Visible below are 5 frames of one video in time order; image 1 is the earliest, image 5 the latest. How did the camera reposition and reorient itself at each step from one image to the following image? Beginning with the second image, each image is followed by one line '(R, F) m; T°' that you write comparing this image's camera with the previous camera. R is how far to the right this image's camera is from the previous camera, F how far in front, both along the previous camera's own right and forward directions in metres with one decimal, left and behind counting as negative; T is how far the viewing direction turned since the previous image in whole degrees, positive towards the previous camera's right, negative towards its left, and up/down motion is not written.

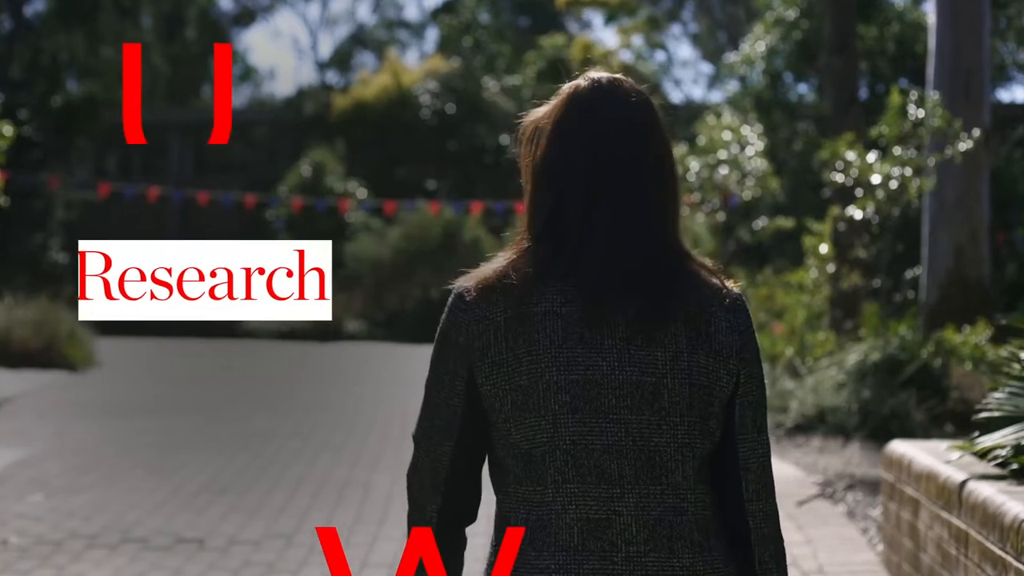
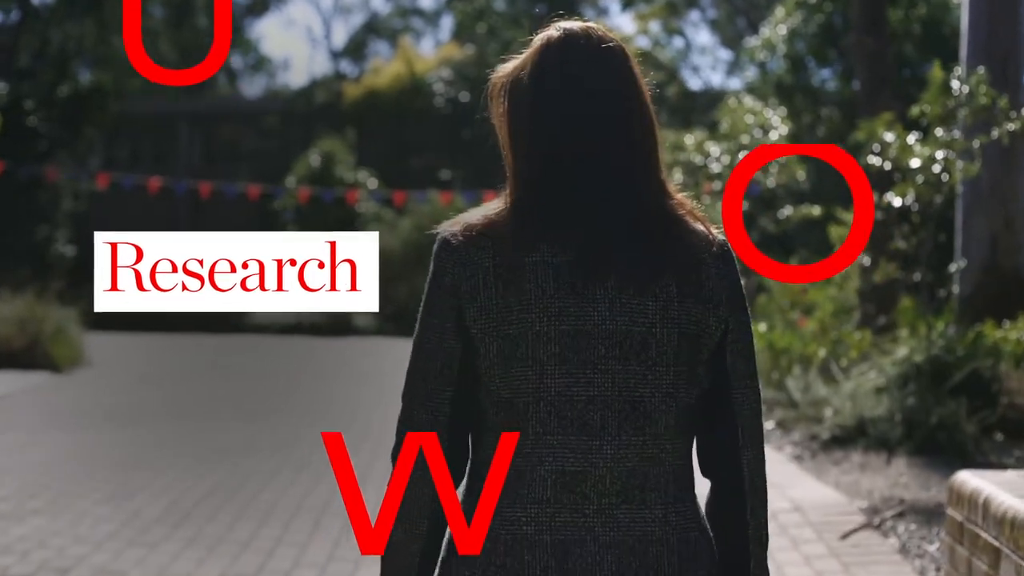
(+0.1, +0.7) m; -1°
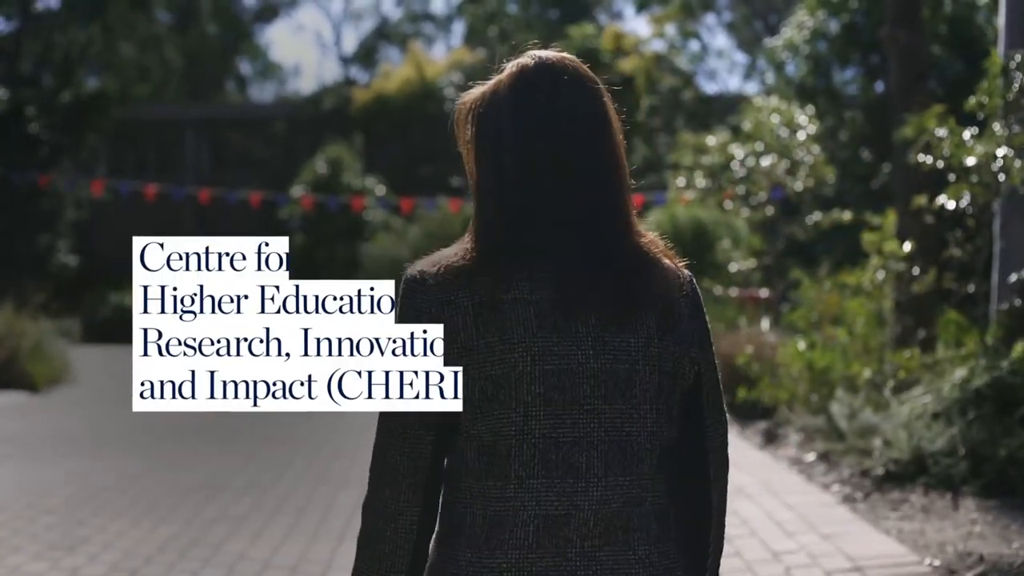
(0.0, +0.8) m; -1°
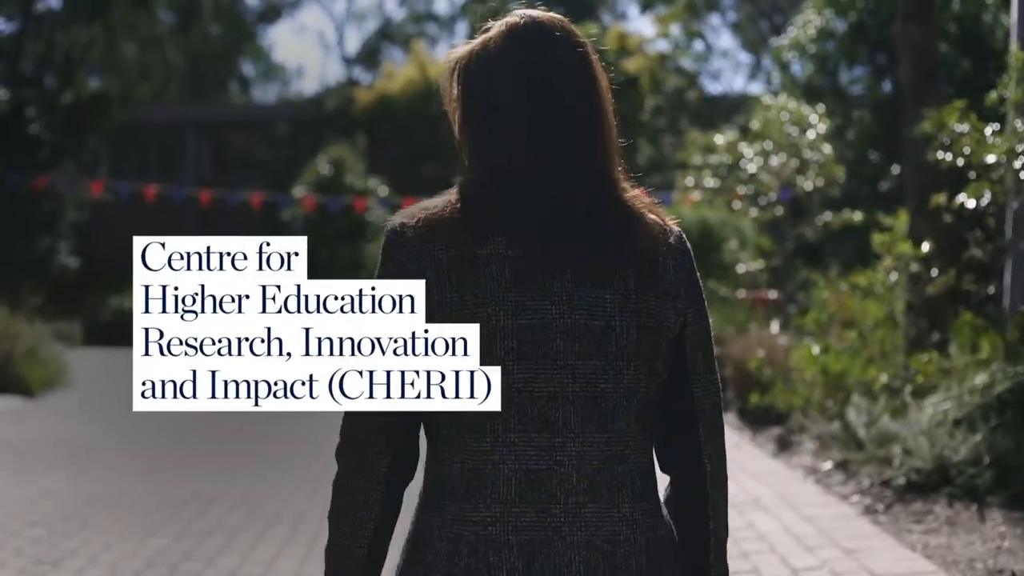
(0.0, +0.2) m; 0°
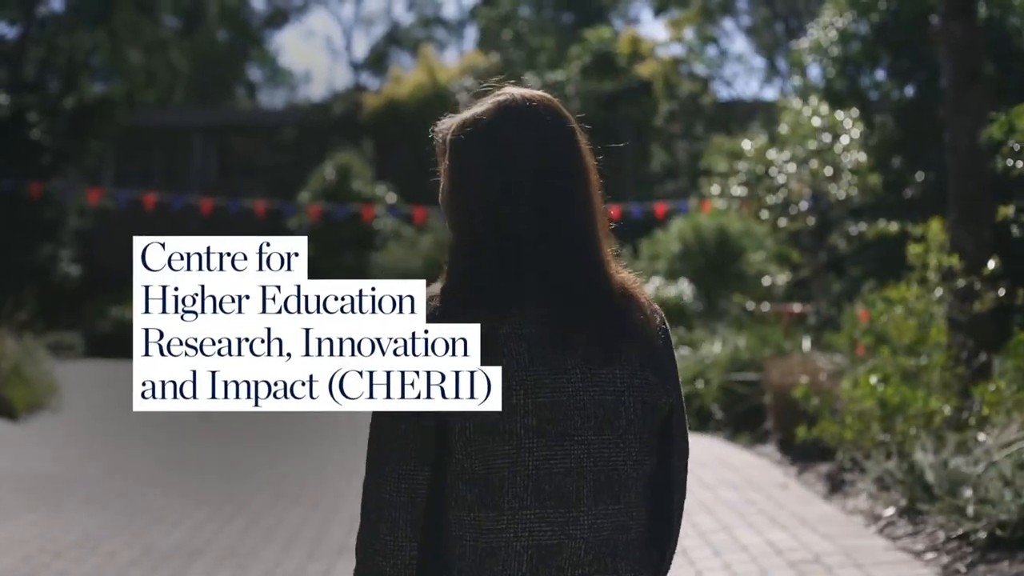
(-0.1, +0.7) m; 0°
